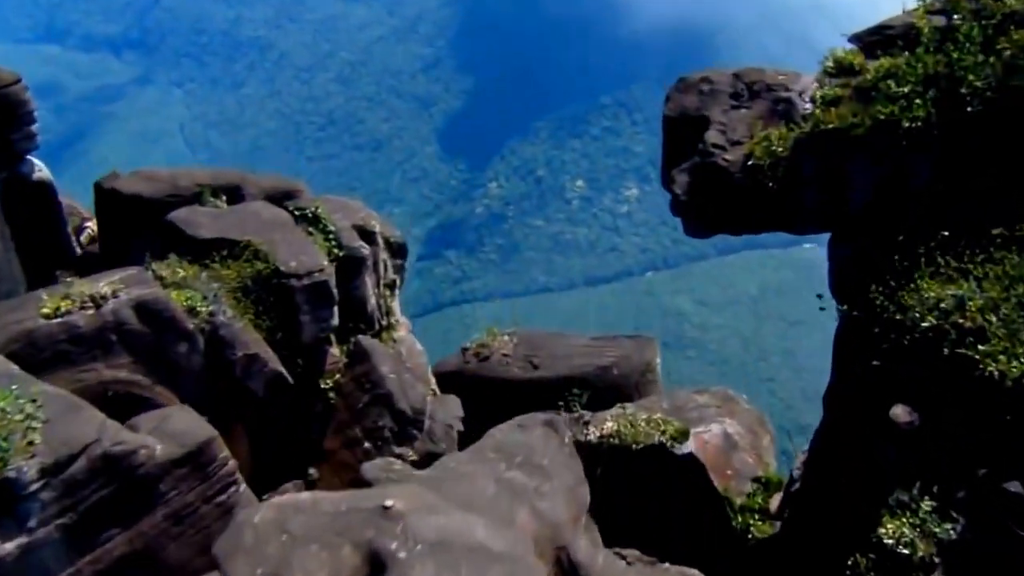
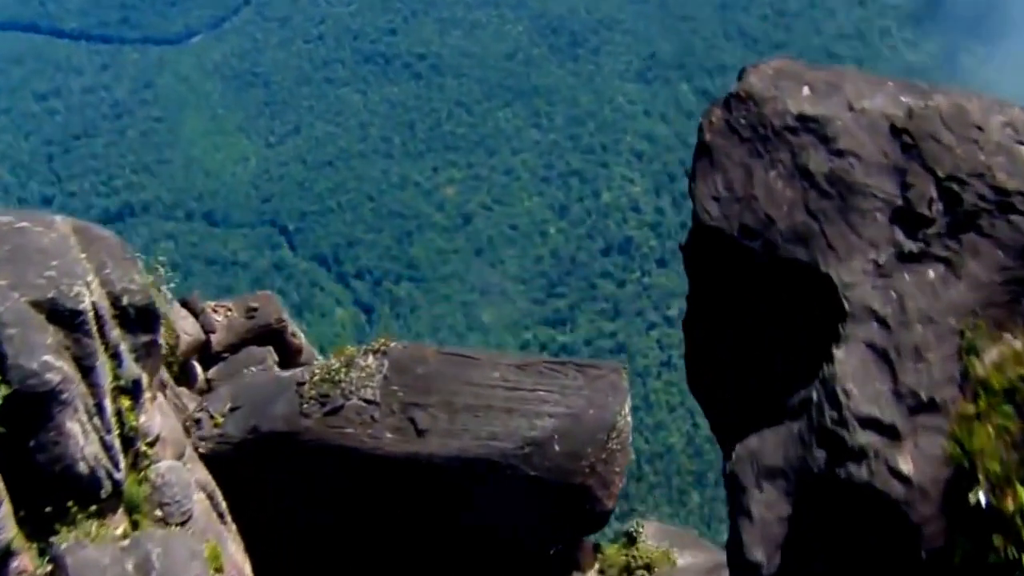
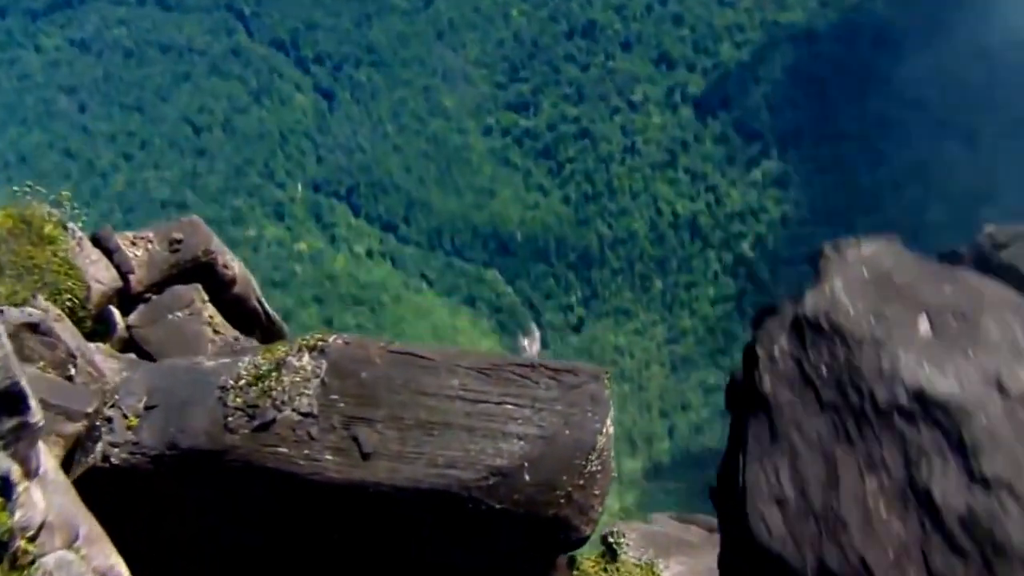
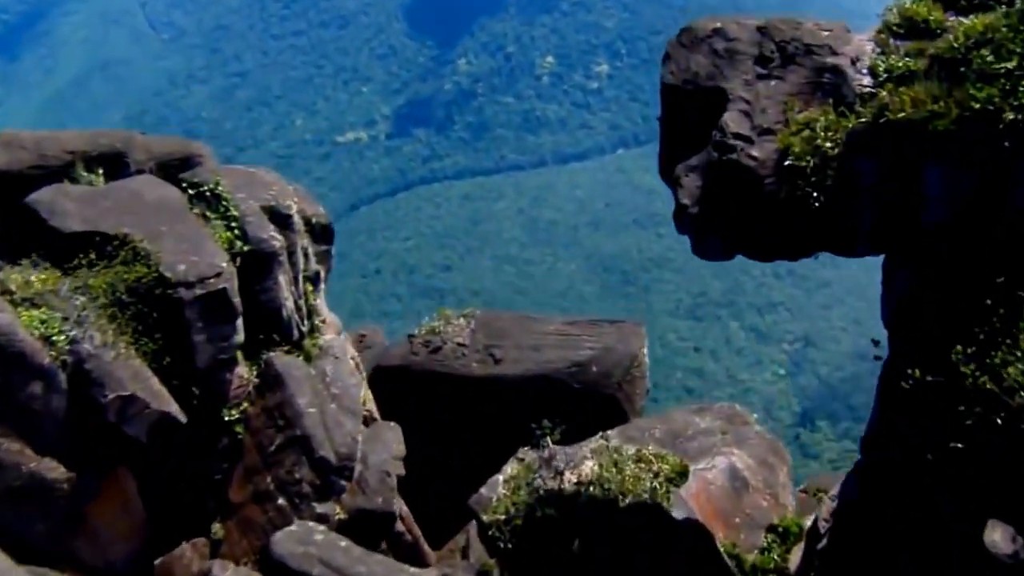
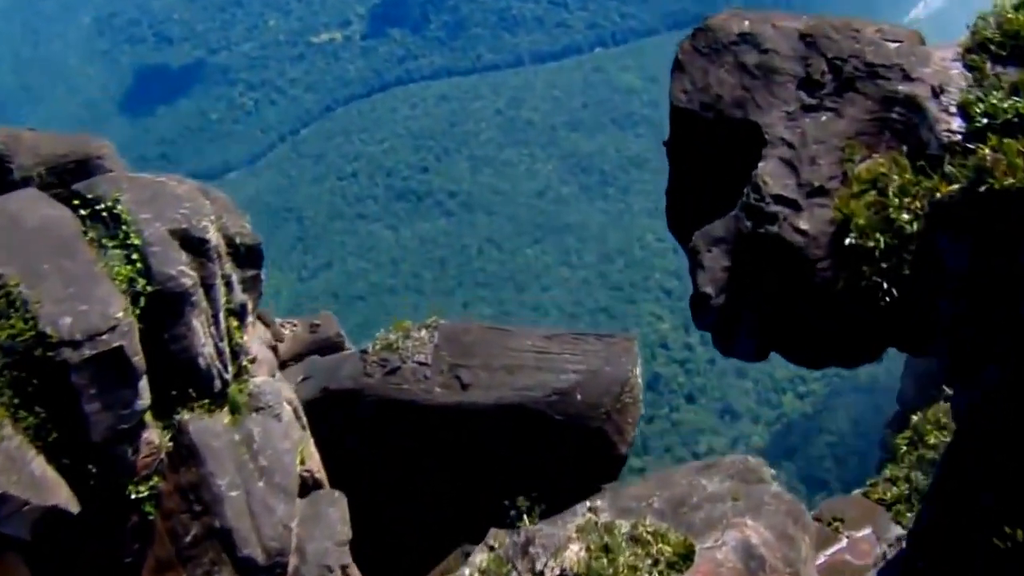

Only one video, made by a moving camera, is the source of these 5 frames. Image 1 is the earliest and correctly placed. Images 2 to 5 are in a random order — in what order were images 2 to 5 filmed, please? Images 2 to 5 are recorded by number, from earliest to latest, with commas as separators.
4, 5, 2, 3
